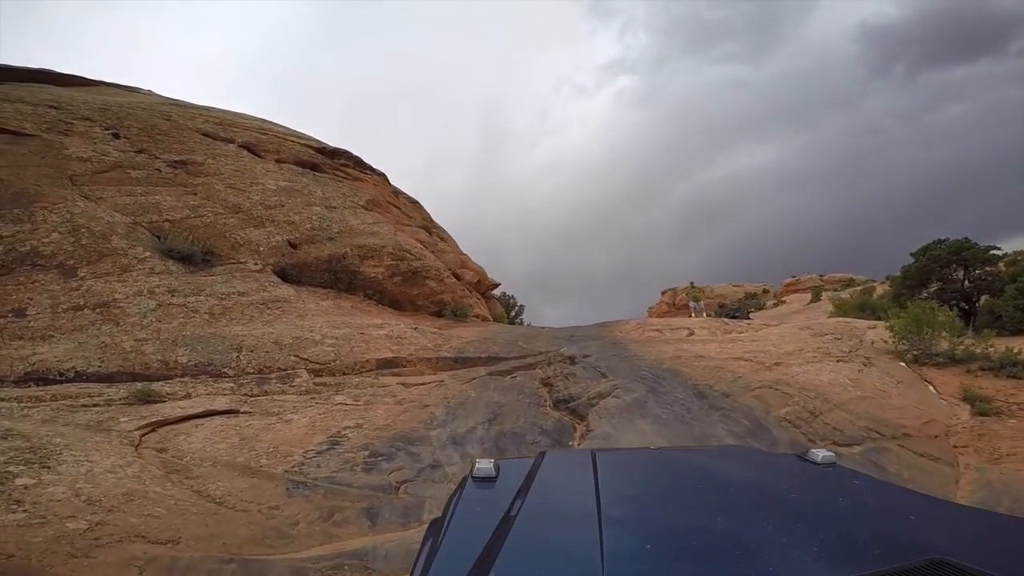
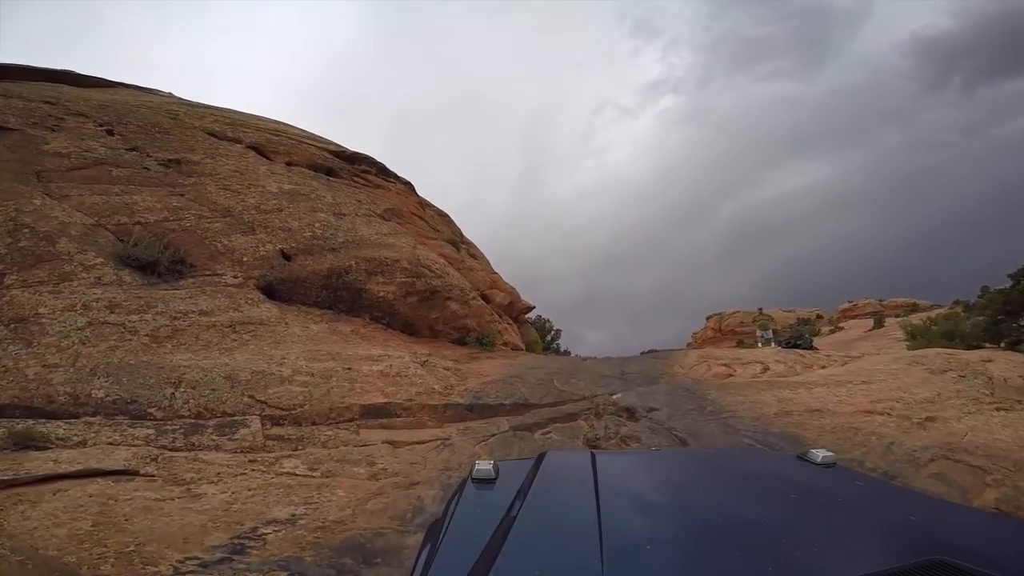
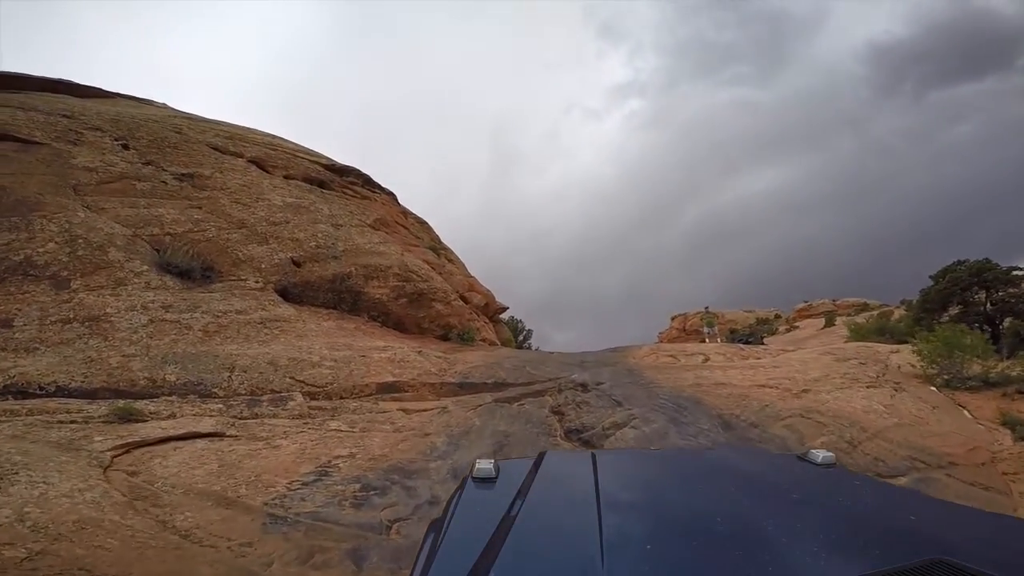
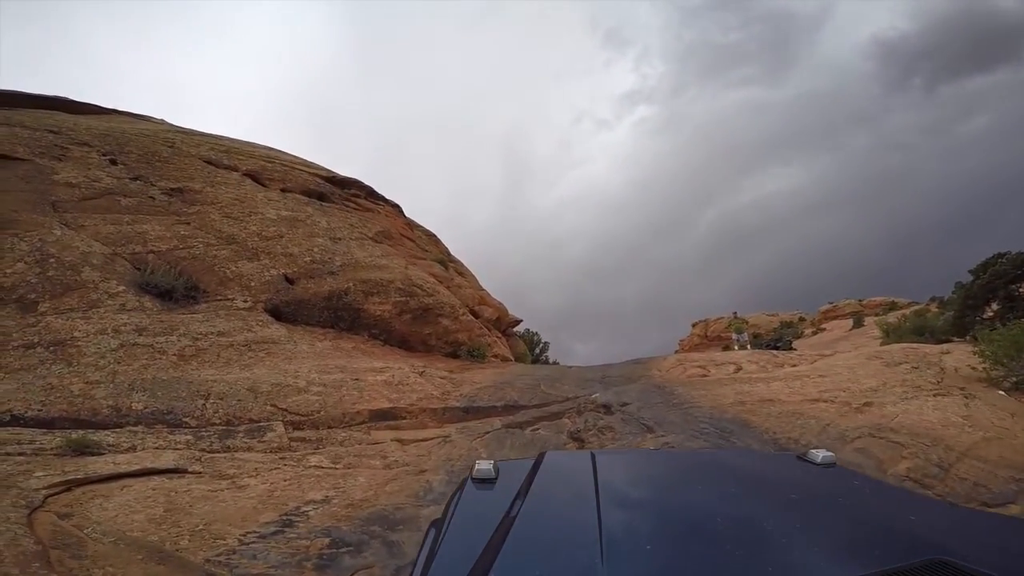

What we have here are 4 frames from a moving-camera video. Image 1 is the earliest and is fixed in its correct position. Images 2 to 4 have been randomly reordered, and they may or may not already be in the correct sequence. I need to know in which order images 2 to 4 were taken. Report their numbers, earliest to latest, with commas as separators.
3, 4, 2
